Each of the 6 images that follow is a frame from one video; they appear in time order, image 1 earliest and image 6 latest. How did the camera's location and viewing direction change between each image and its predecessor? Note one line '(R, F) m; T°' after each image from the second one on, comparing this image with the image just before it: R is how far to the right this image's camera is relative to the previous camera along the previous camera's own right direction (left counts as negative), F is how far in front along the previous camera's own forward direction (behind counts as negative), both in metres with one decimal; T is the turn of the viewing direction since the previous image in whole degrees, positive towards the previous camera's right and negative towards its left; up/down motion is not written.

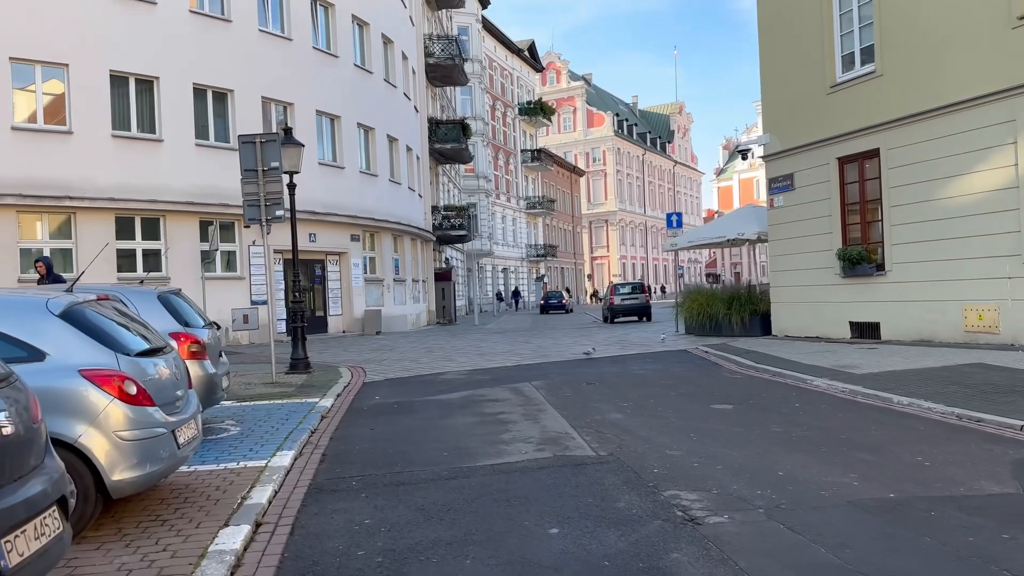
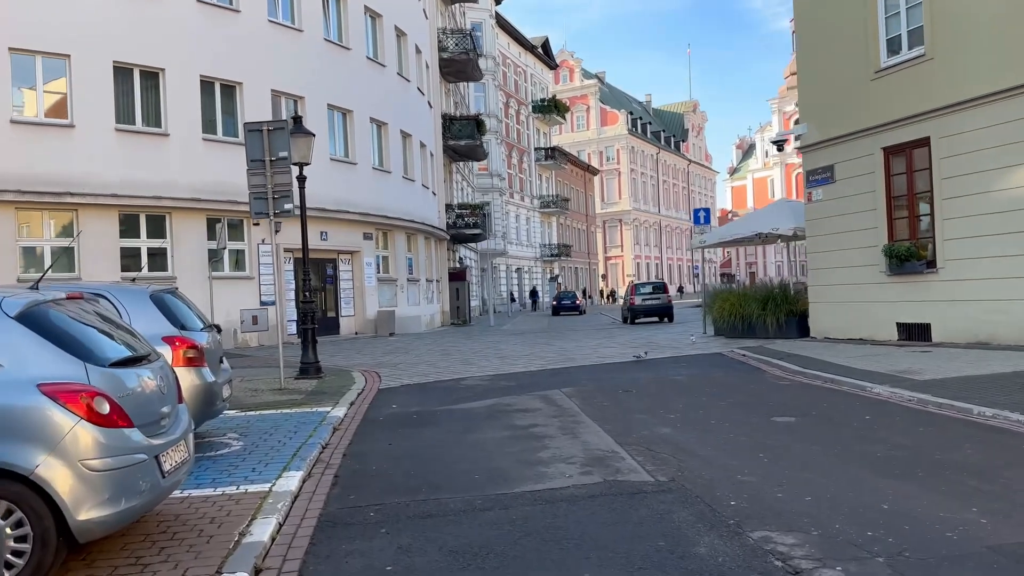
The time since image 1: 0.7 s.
(-0.2, +0.9) m; -1°
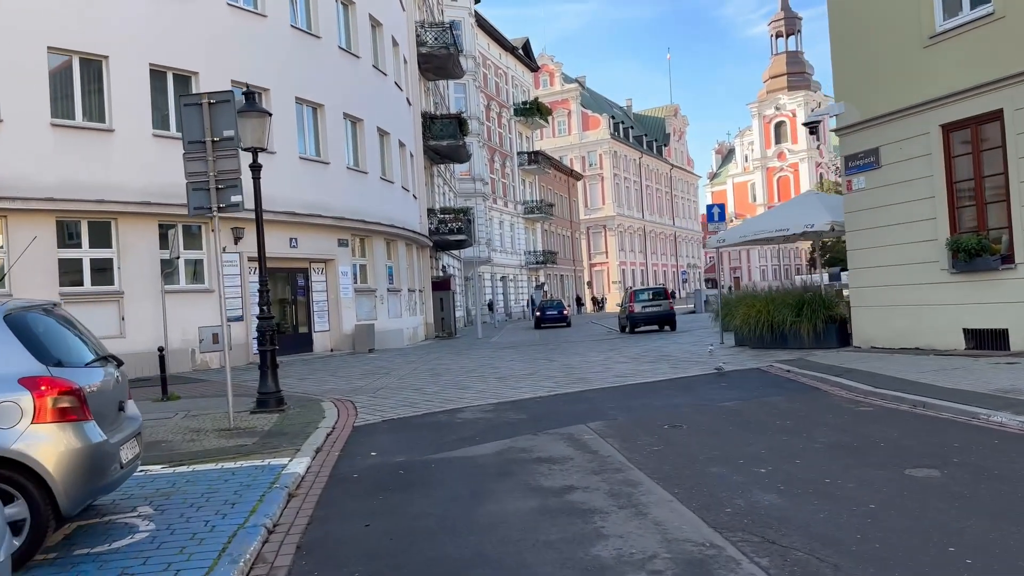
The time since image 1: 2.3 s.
(-0.3, +2.3) m; +1°
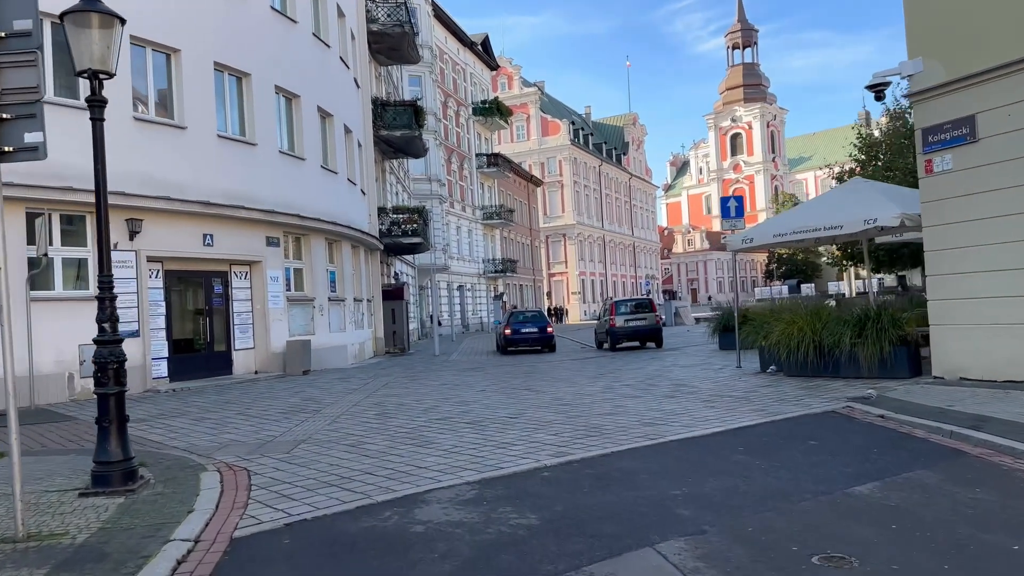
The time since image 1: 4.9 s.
(-0.3, +3.7) m; +3°
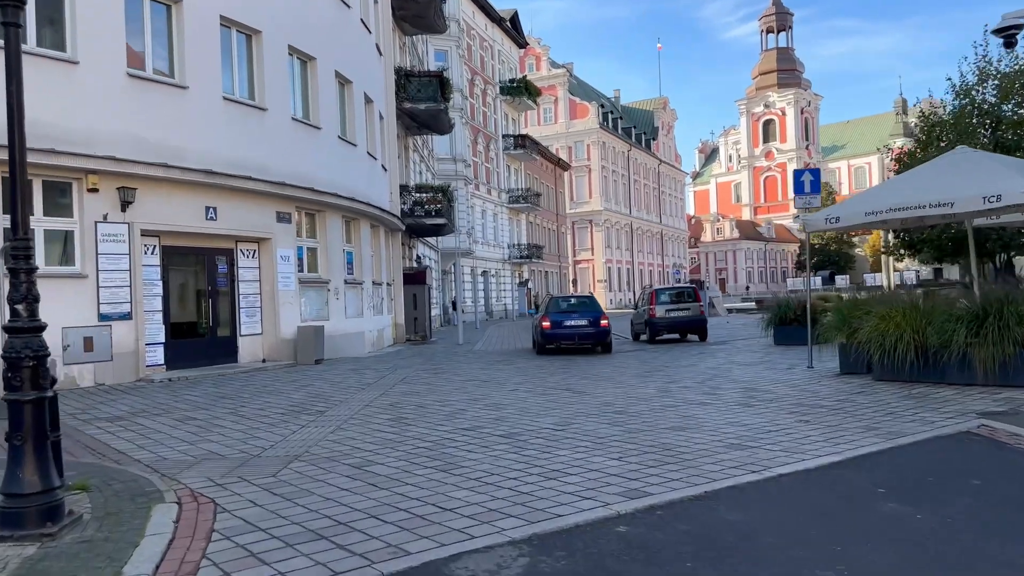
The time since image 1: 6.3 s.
(-0.3, +1.9) m; -2°
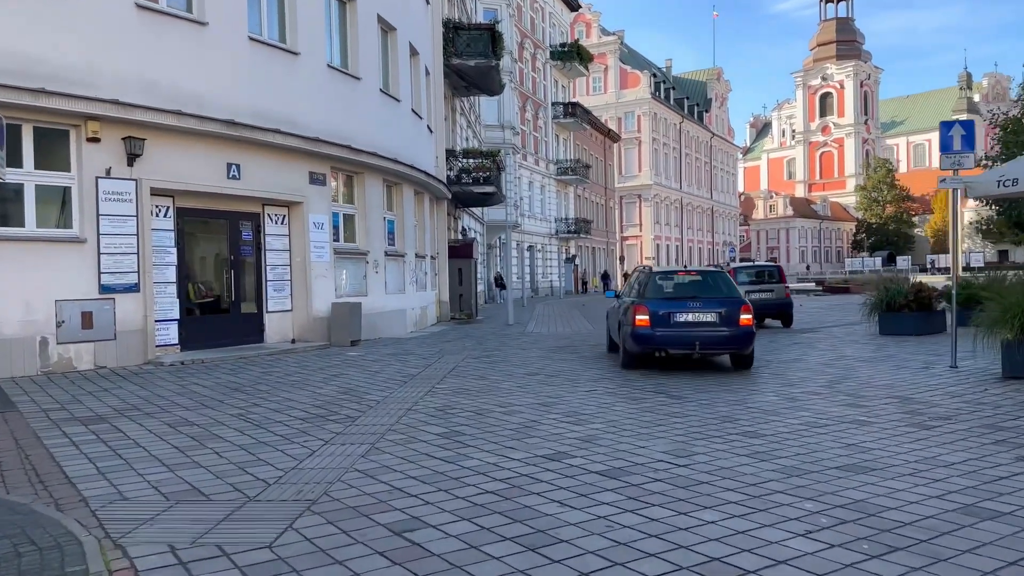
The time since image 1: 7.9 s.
(-0.5, +2.3) m; -3°
